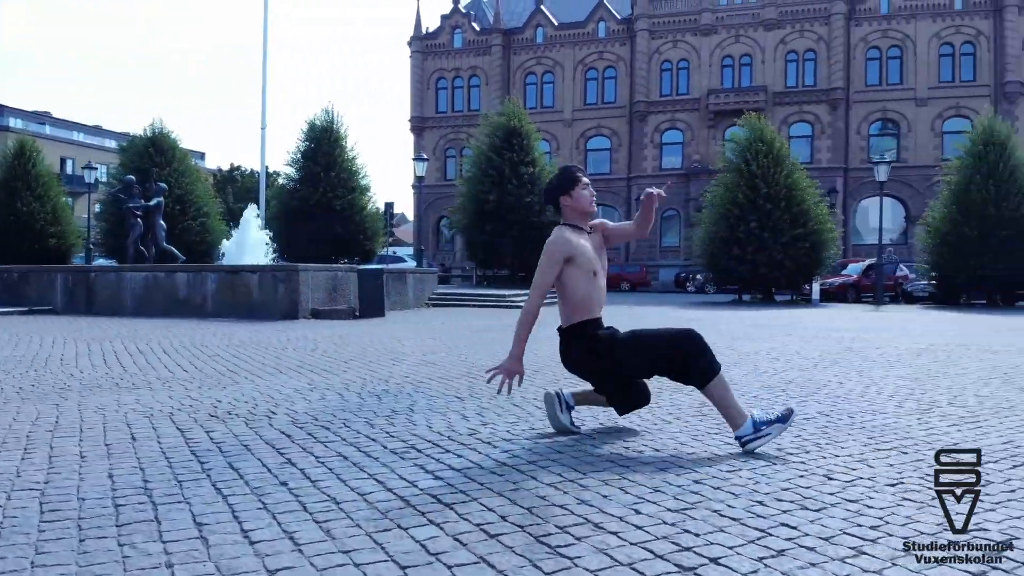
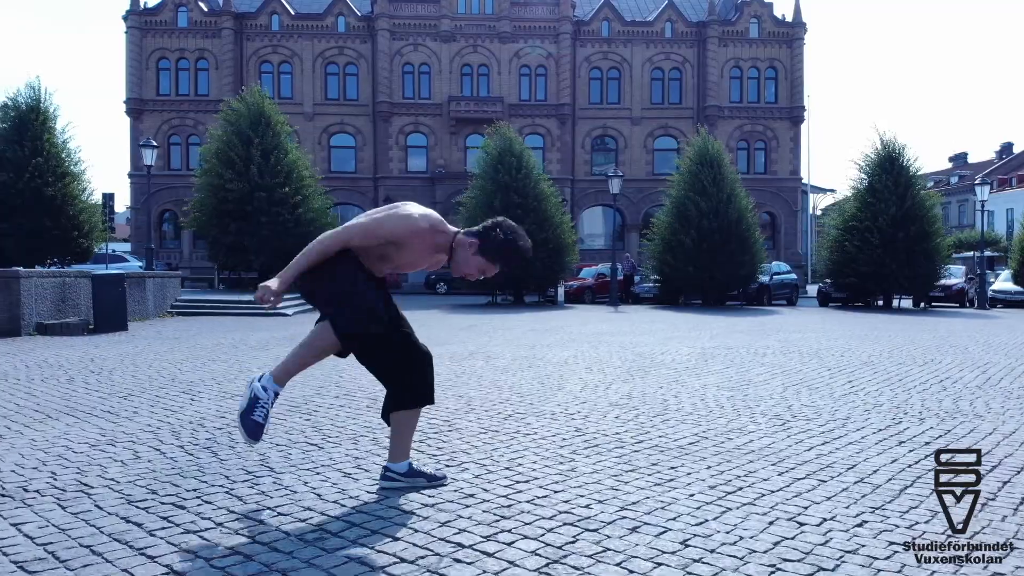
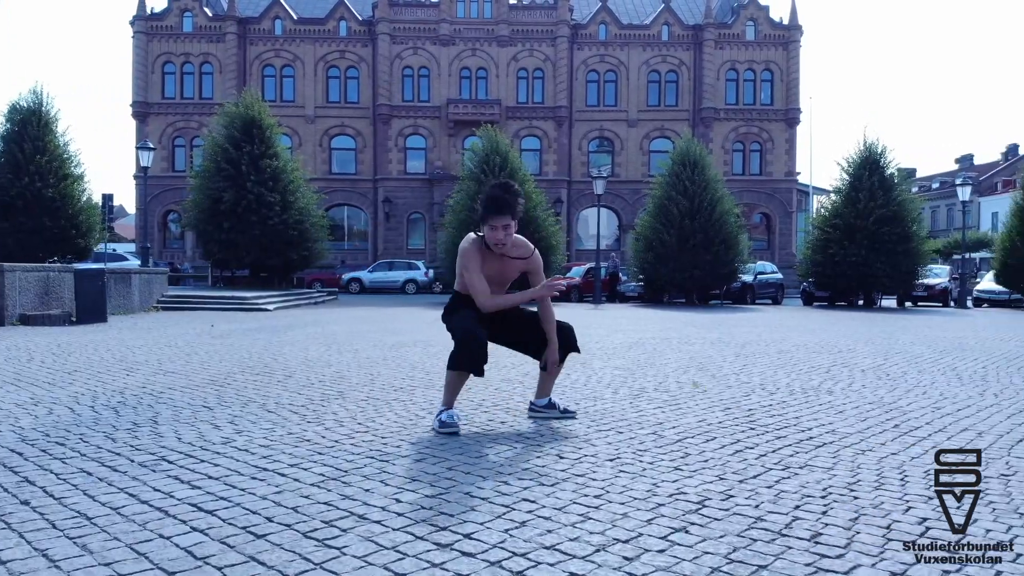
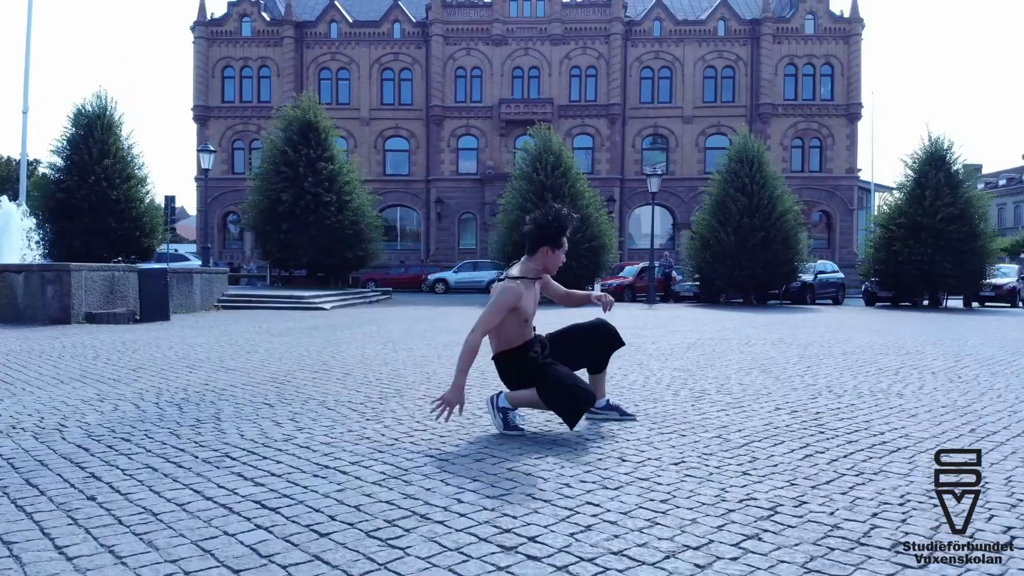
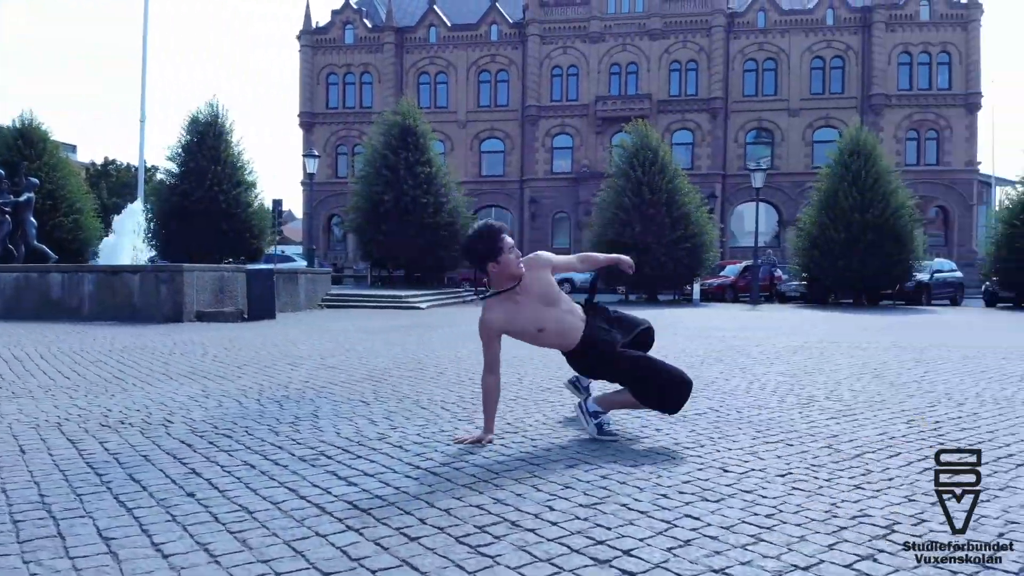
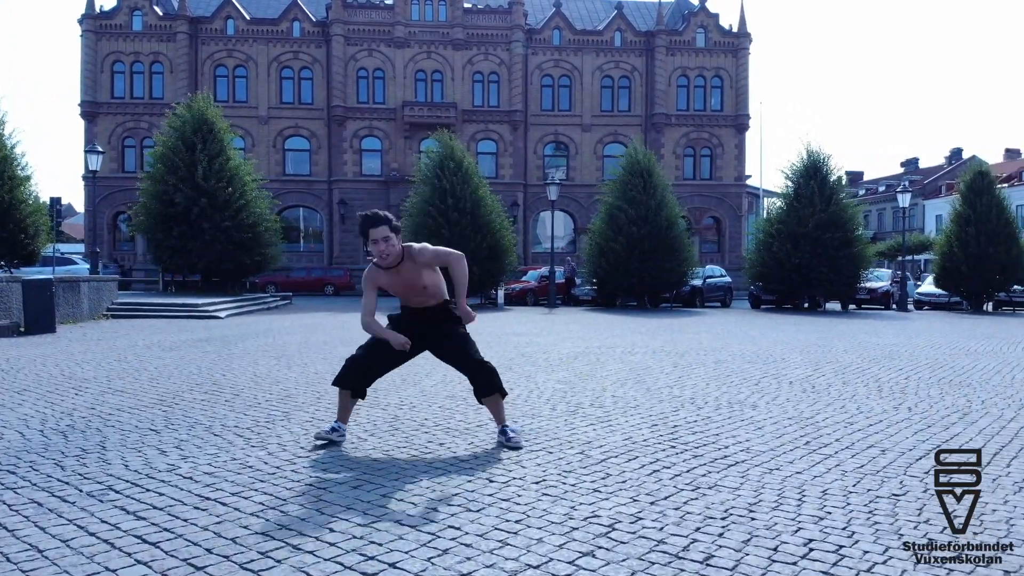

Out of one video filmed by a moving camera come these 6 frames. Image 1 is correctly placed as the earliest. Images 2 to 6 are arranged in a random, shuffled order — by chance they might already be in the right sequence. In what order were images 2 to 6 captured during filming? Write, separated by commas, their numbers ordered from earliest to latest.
5, 4, 3, 6, 2
